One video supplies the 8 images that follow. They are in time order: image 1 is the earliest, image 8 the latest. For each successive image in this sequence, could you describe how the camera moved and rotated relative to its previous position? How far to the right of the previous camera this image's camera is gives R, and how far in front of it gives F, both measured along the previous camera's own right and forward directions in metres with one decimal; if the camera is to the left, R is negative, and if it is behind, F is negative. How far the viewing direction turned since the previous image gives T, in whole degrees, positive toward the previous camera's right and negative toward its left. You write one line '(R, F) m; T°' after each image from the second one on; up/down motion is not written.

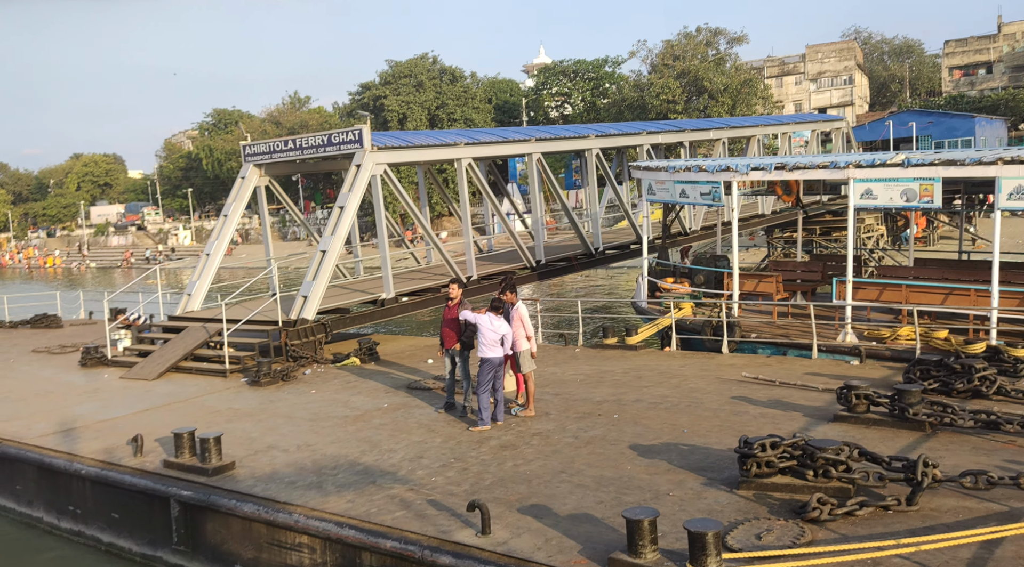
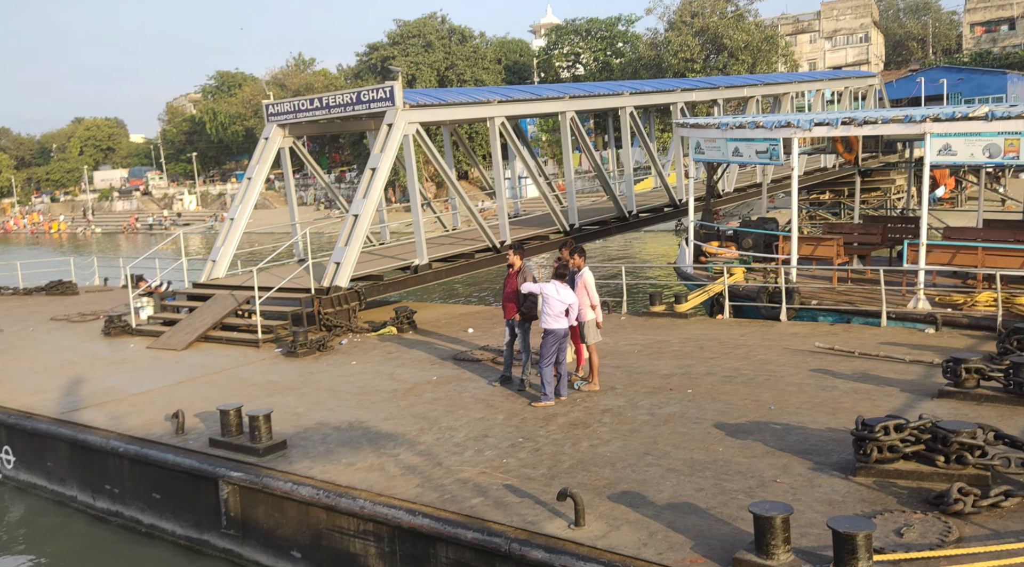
(-0.5, +0.6) m; 0°
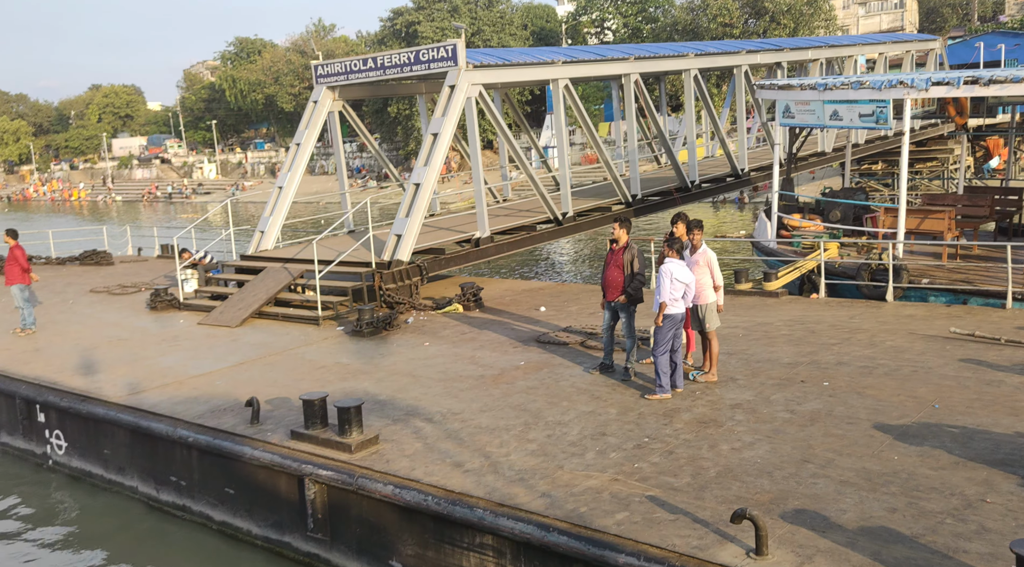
(-0.8, +0.9) m; -1°
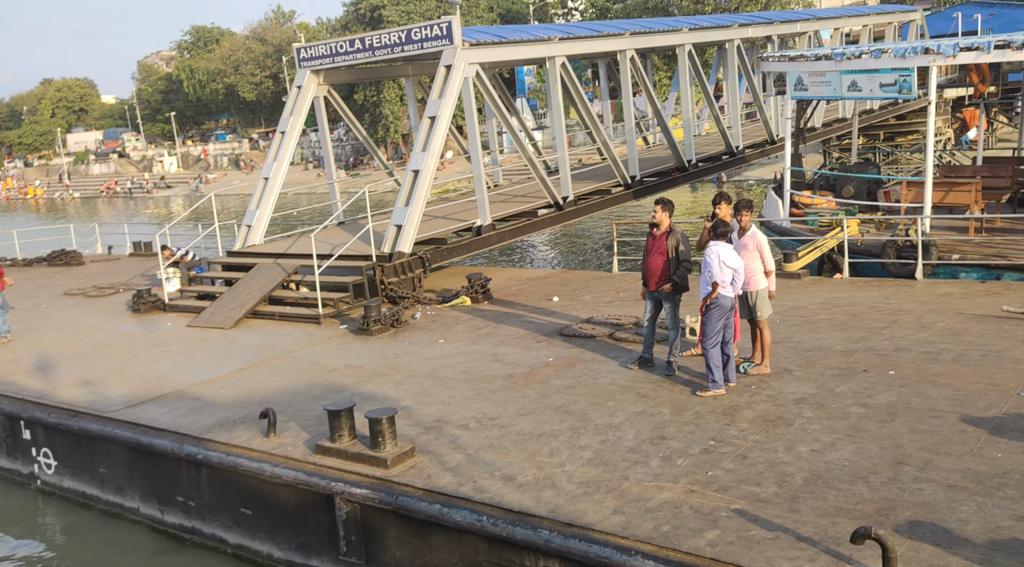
(-0.5, +0.6) m; +2°
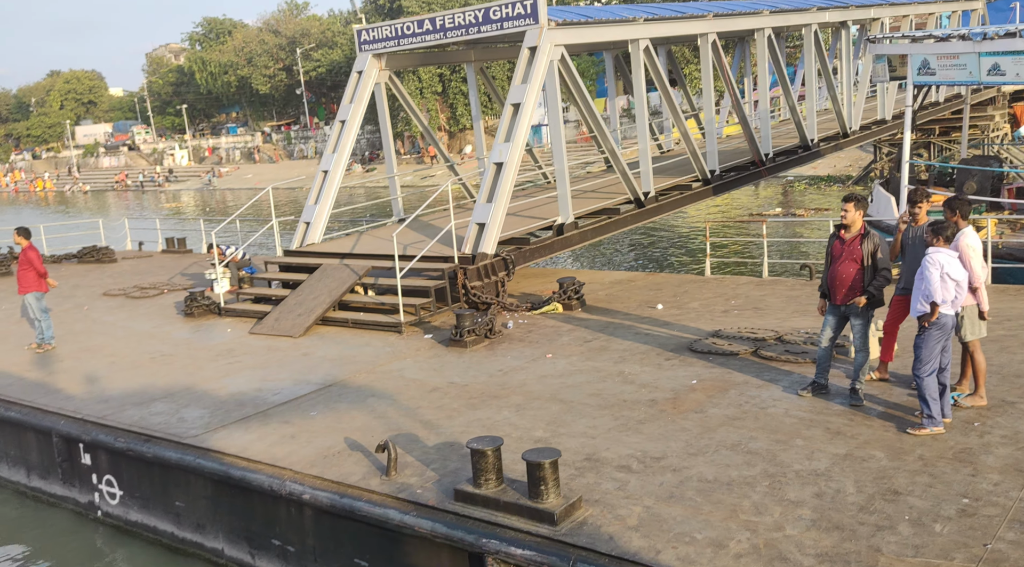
(-1.1, +1.2) m; 0°
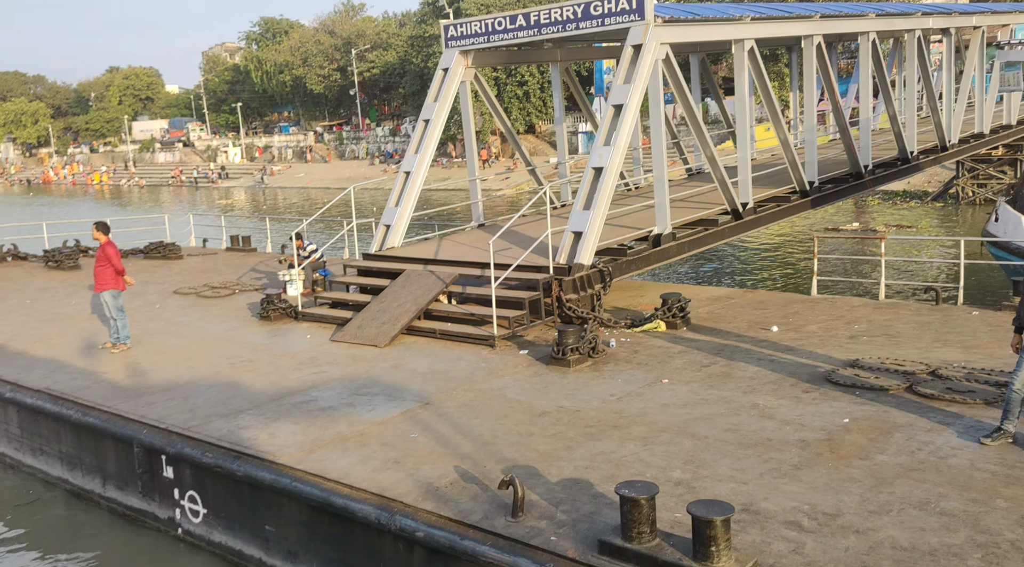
(-0.6, +0.8) m; -3°
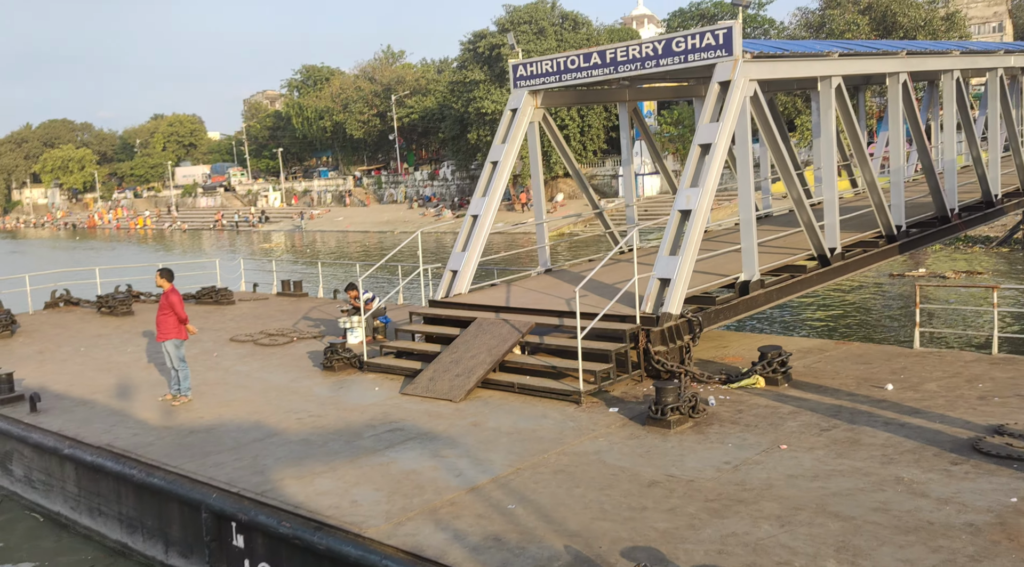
(-0.5, +0.7) m; -2°
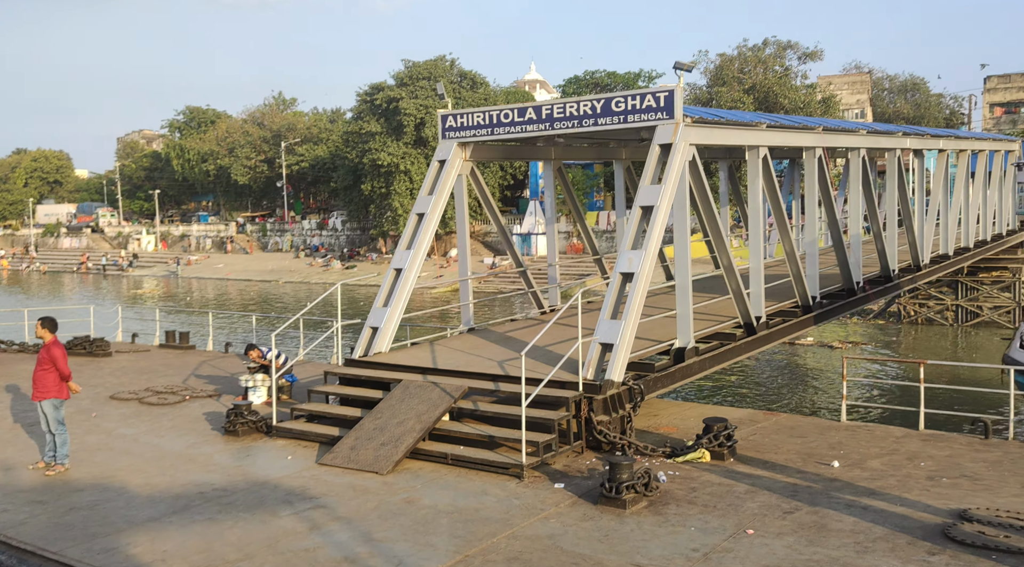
(-0.5, +0.6) m; +7°
